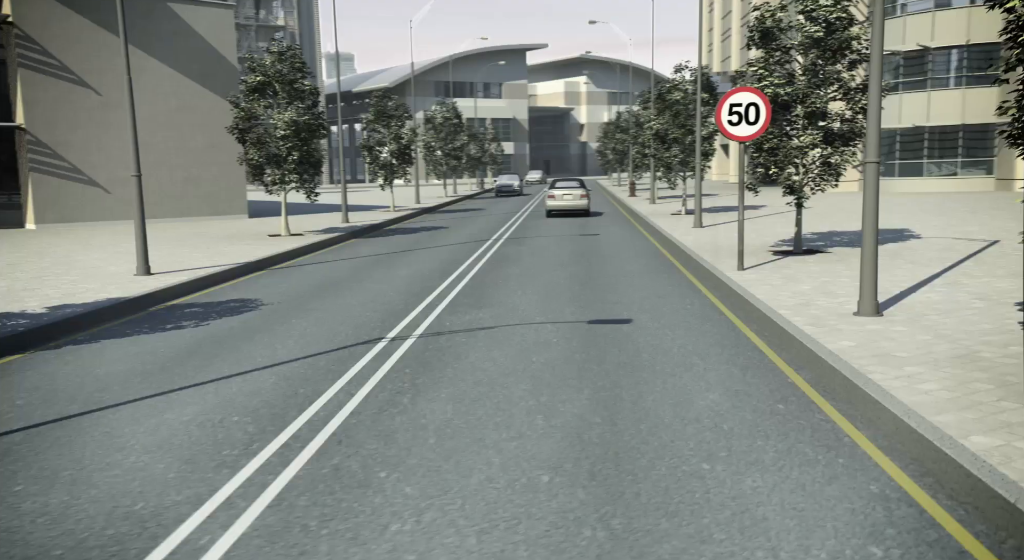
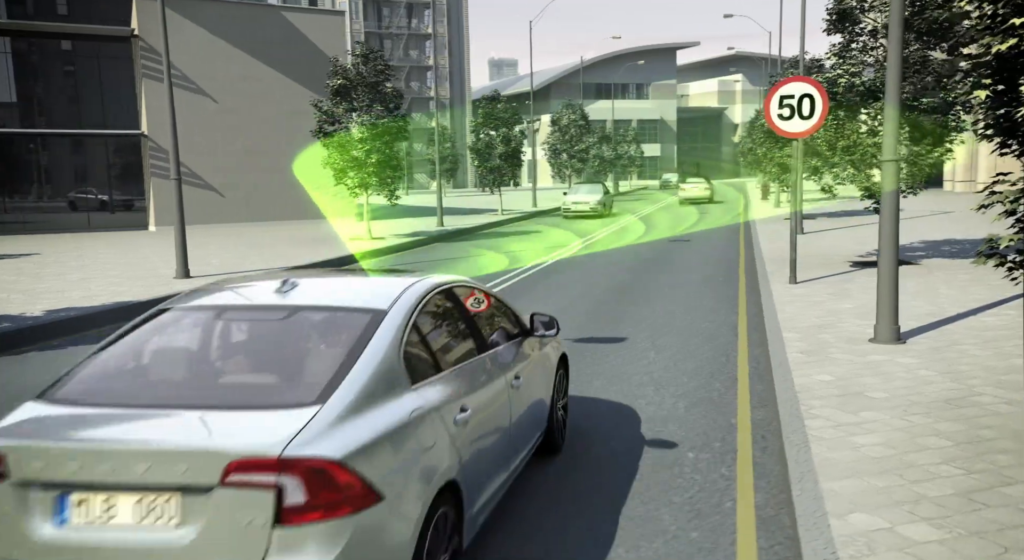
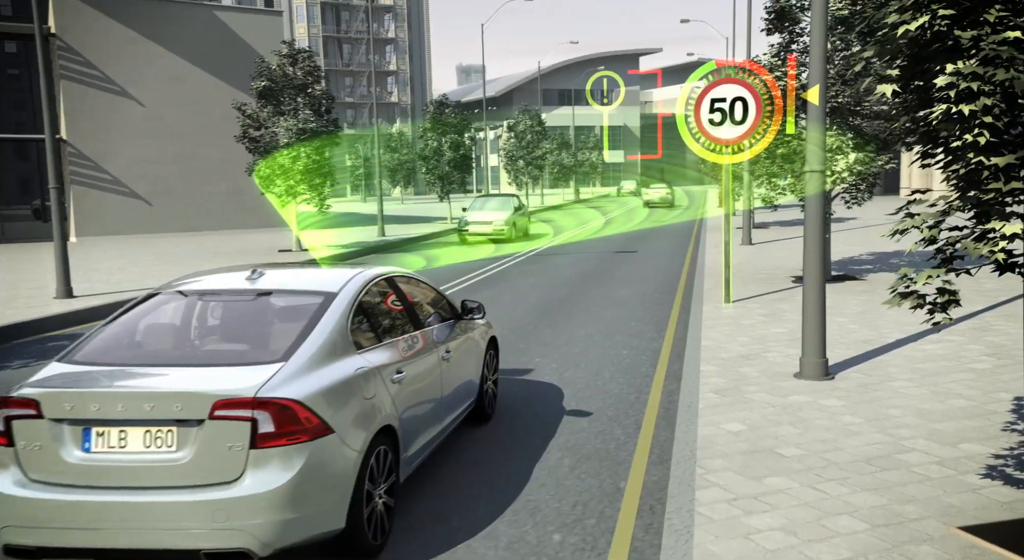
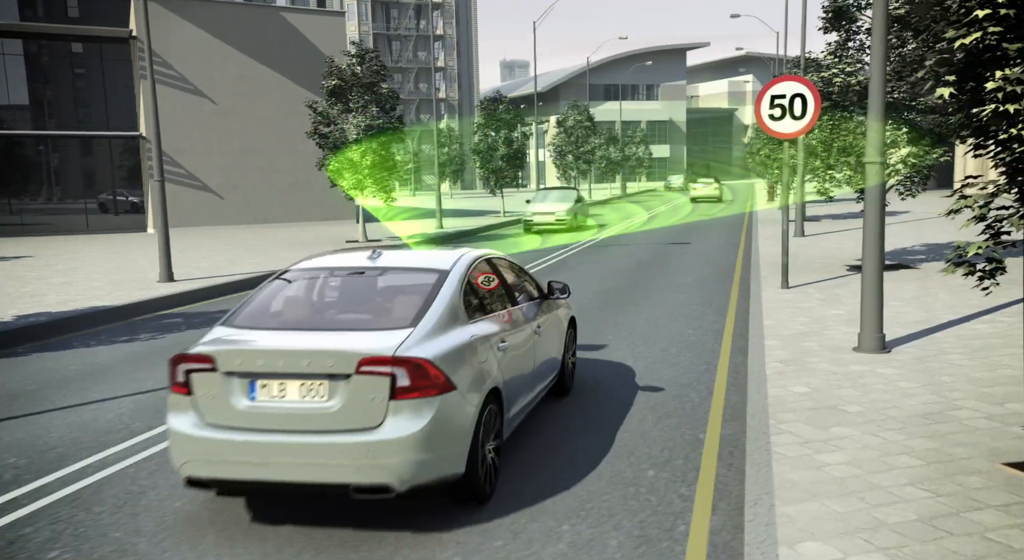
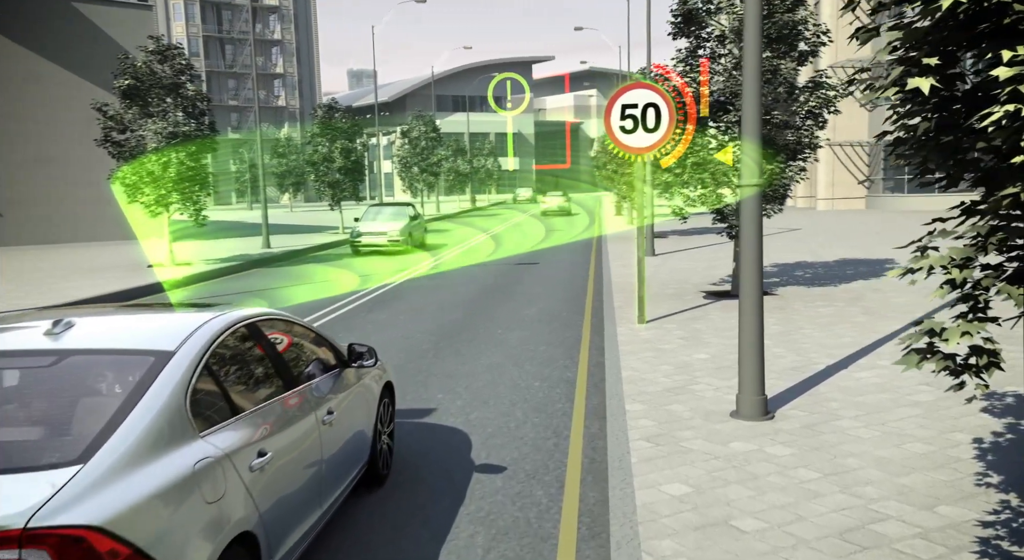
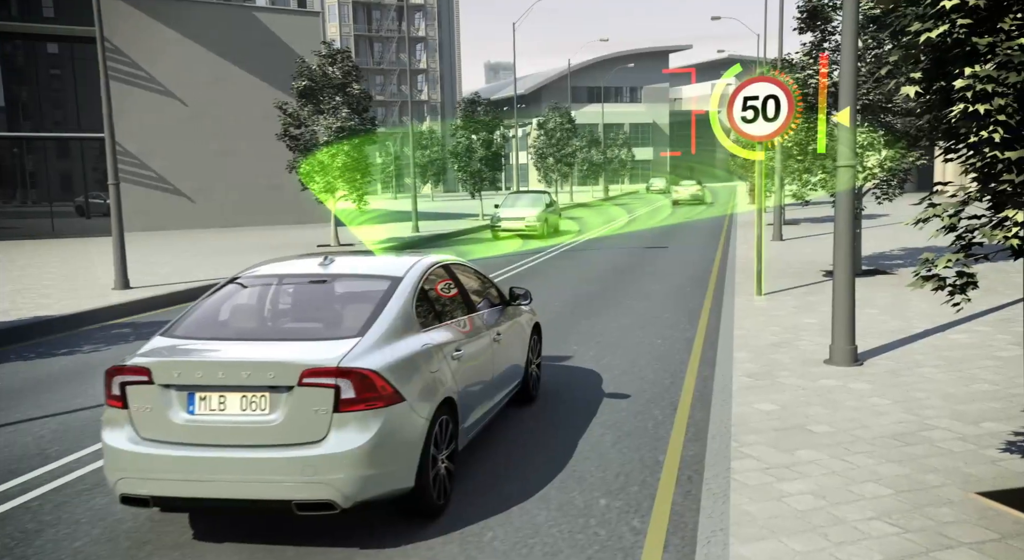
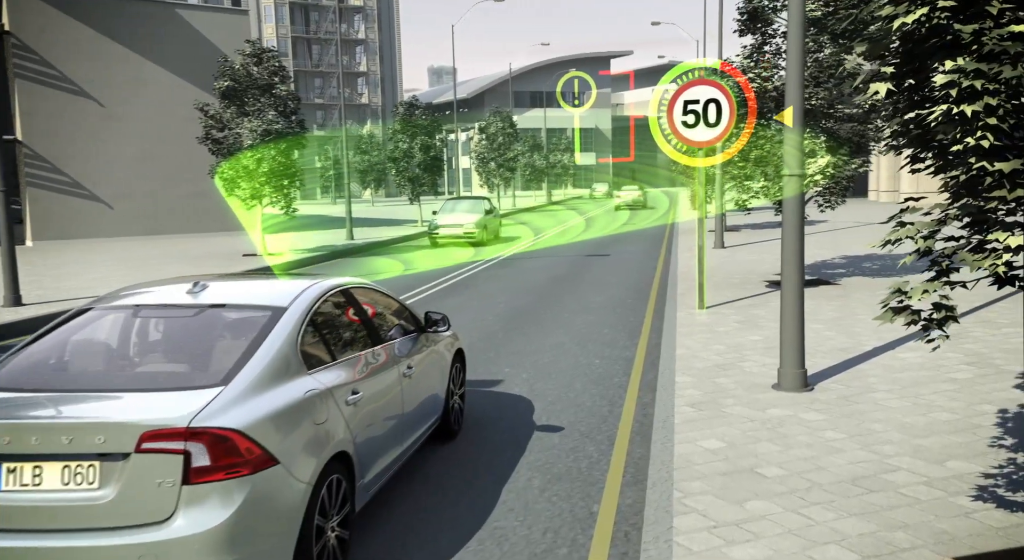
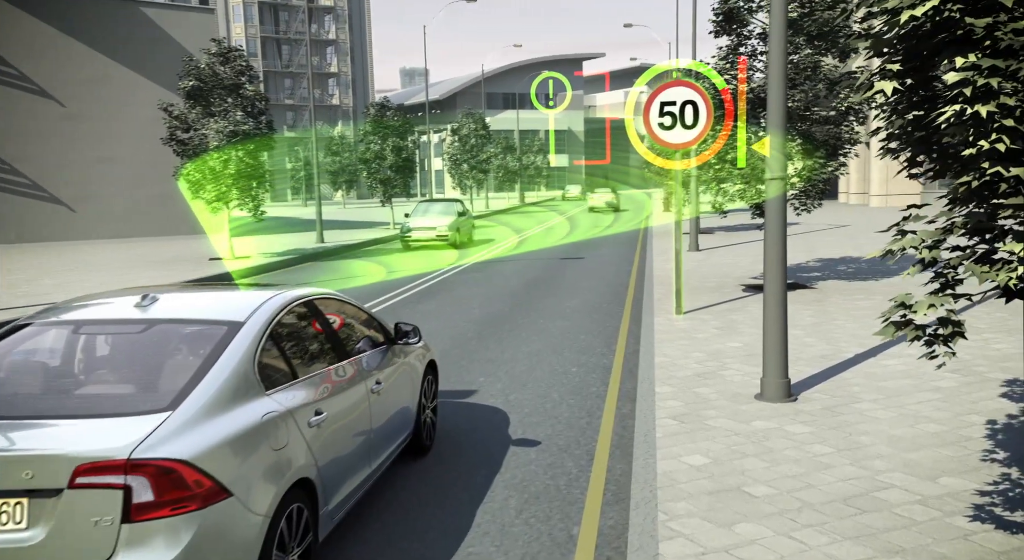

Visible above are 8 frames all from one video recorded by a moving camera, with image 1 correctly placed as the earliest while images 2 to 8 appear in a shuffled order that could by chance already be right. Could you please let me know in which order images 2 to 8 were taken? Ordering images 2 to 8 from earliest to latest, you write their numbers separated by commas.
2, 4, 6, 3, 7, 8, 5
